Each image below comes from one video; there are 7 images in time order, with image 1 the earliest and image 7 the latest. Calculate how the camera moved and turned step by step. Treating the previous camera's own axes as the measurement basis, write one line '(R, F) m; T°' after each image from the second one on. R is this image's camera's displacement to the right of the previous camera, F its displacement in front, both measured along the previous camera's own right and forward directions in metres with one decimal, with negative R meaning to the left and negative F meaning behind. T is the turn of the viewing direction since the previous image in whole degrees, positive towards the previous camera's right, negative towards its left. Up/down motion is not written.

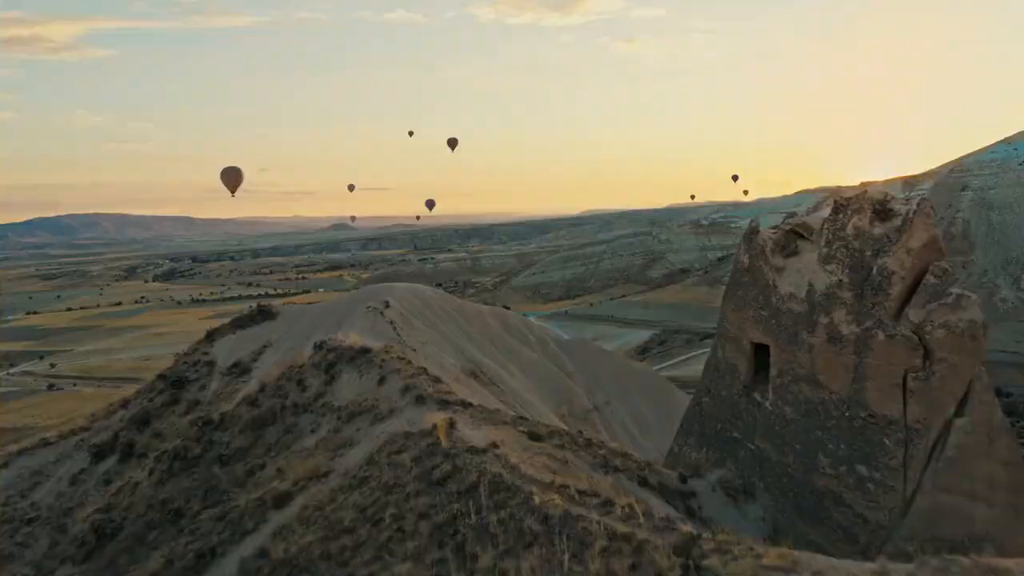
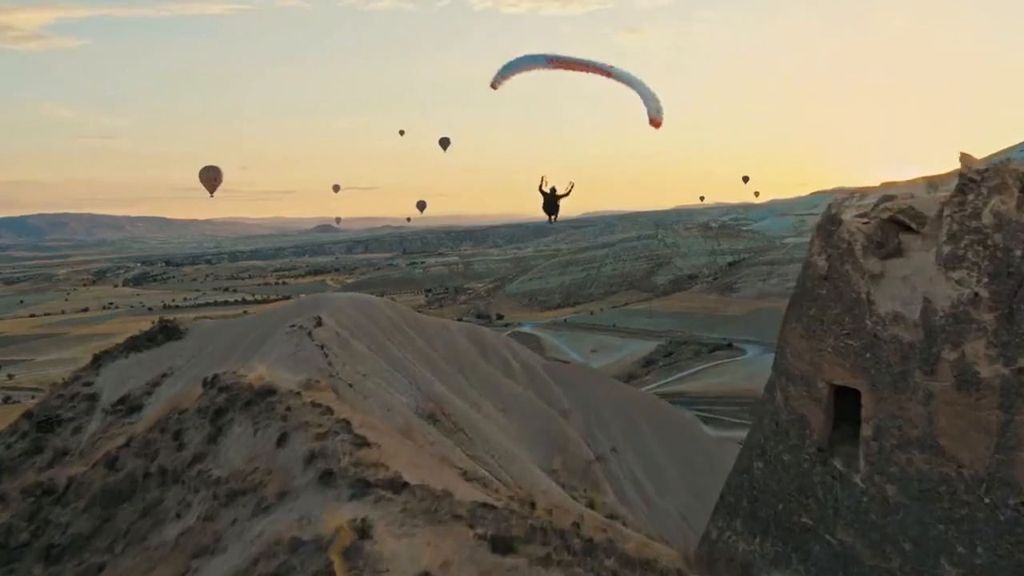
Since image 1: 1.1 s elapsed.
(+0.2, +2.6) m; 0°
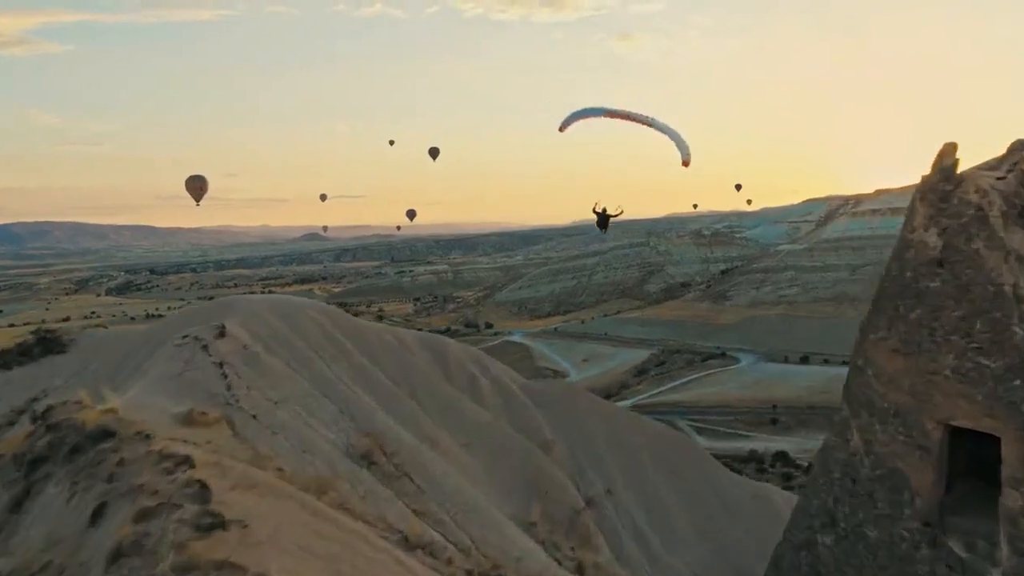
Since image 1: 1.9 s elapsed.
(+0.2, +1.9) m; 0°
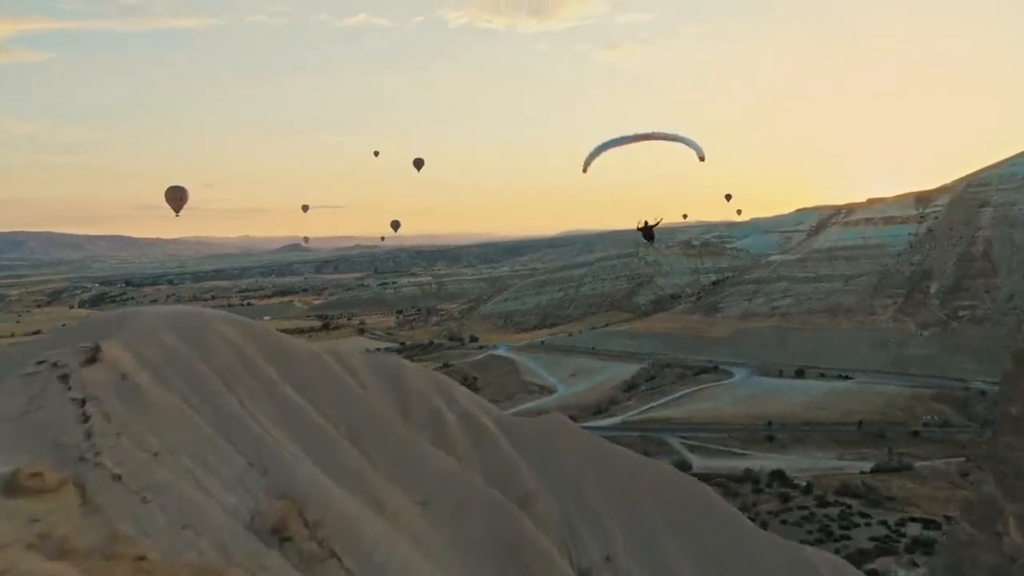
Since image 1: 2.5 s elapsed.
(+0.1, +1.5) m; +1°
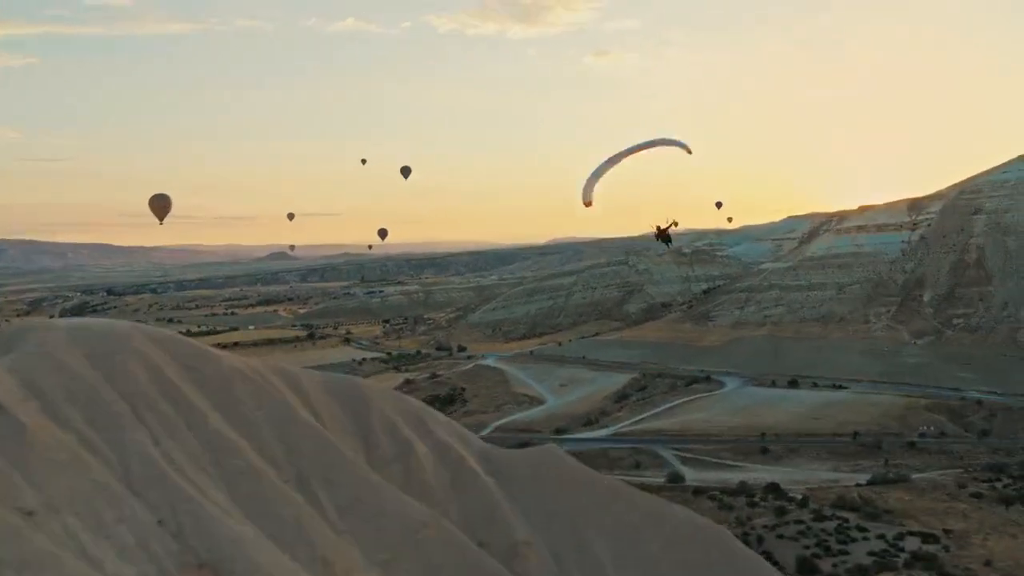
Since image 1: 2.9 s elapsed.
(0.0, +0.8) m; +1°
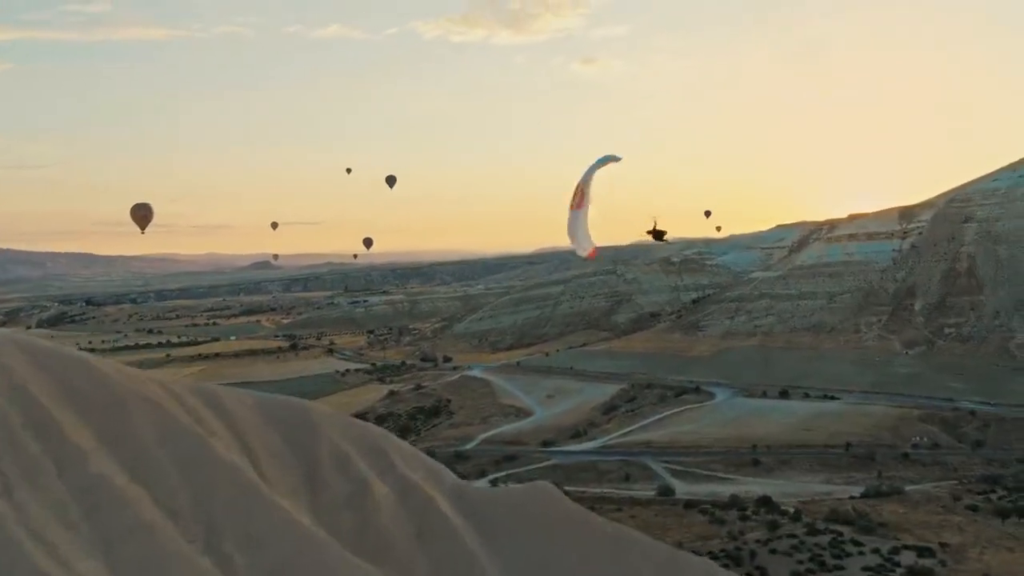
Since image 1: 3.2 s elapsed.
(0.0, +0.8) m; +1°
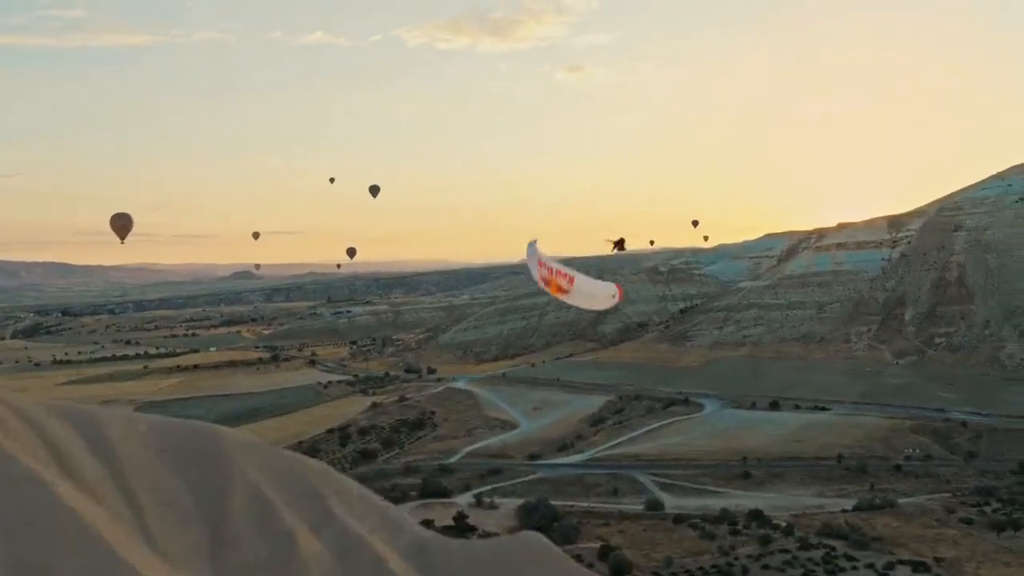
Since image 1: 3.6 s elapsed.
(0.0, +0.8) m; +1°
